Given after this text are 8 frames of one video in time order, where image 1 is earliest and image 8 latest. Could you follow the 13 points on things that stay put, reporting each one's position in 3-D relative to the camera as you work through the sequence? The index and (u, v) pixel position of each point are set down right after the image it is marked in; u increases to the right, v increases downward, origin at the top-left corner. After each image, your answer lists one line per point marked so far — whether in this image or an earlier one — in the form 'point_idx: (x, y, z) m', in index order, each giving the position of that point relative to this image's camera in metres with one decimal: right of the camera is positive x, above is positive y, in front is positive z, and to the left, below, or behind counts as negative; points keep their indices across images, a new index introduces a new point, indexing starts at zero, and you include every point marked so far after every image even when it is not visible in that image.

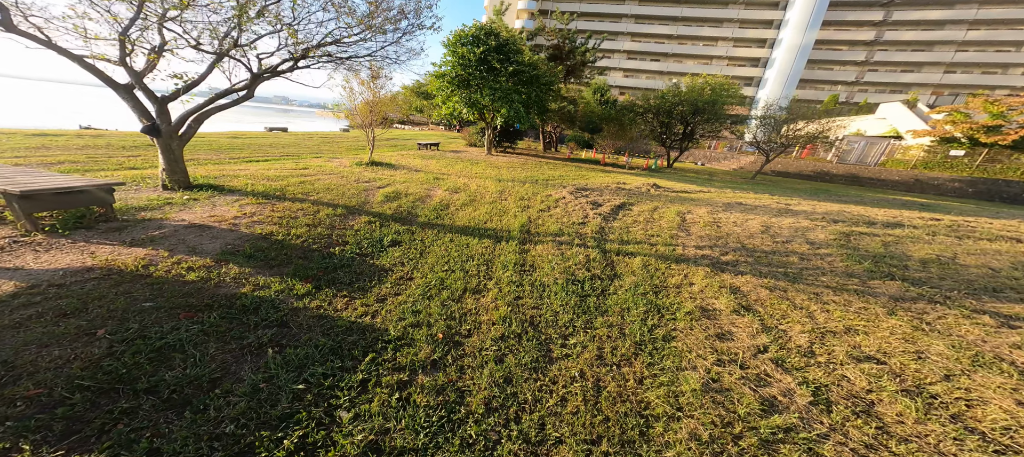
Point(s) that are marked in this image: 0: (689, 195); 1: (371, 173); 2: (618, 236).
0: (+4.8, +1.0, +9.8) m
1: (-3.2, +1.2, +7.8) m
2: (+1.6, -0.1, +5.3) m
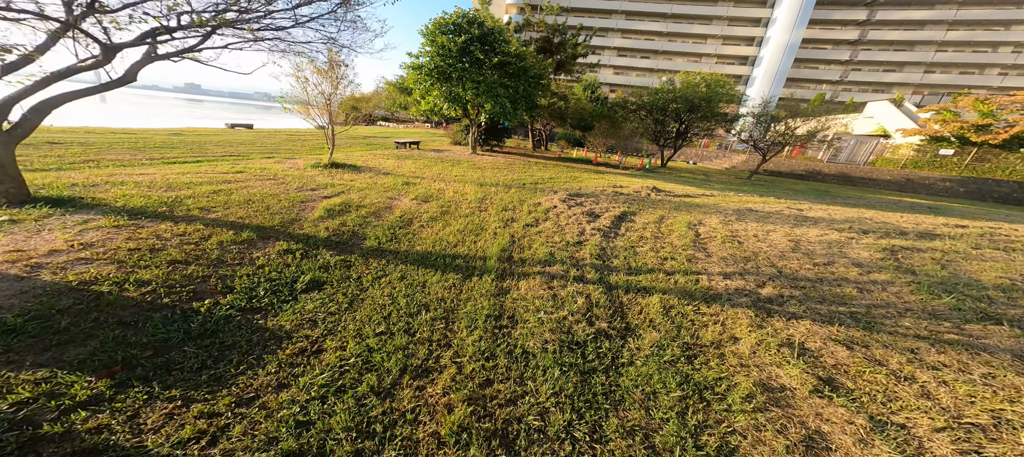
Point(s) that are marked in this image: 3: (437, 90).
0: (+4.5, +0.7, +8.7) m
1: (-3.5, +1.0, +6.6) m
2: (+1.3, -0.4, +4.2) m
3: (-2.3, +4.4, +11.3) m
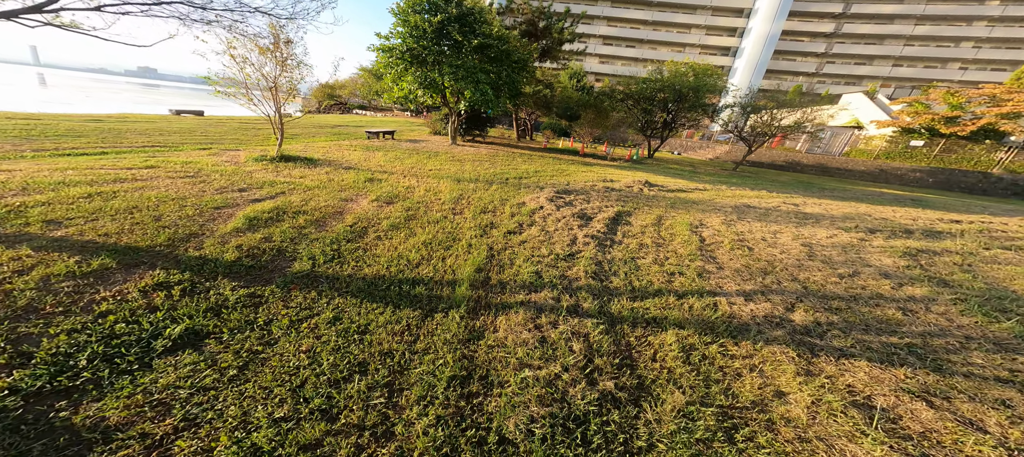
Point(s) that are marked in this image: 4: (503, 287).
0: (+4.0, +0.8, +8.0) m
1: (-3.8, +0.9, +5.6) m
2: (+1.1, -0.5, +3.4) m
3: (-2.9, +4.4, +10.2) m
4: (-0.1, -0.5, +3.1) m
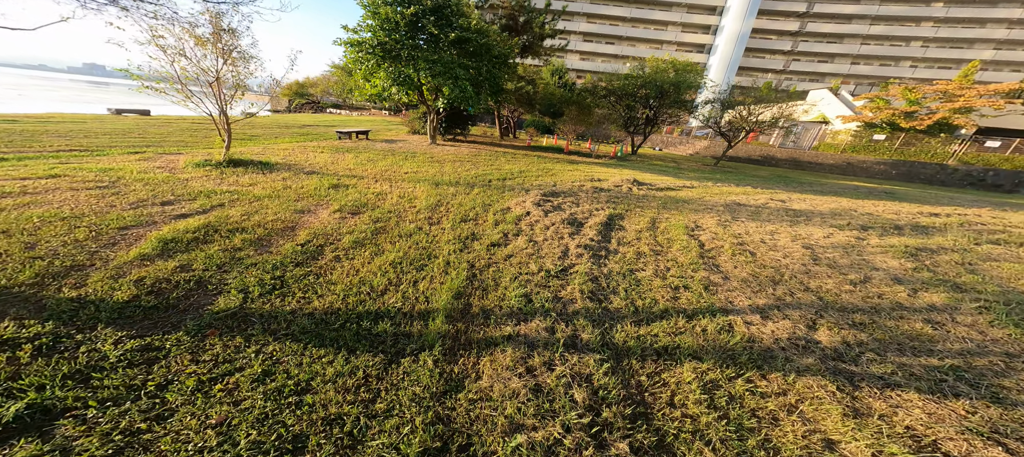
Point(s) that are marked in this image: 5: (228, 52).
0: (+3.6, +0.8, +7.7) m
1: (-4.1, +0.7, +4.9) m
2: (+1.0, -0.6, +3.0) m
3: (-3.5, +4.2, +9.5) m
4: (-0.2, -0.7, +2.6) m
5: (-4.4, +2.7, +5.4) m
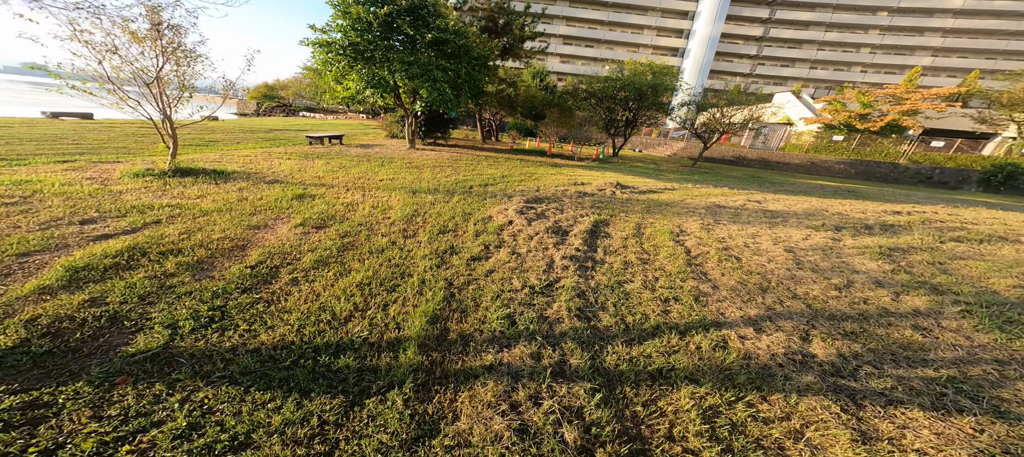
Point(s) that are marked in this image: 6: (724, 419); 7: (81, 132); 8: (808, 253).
0: (+3.2, +0.7, +7.6) m
1: (-4.4, +0.5, +4.4) m
2: (+0.8, -0.7, +2.8) m
3: (-4.1, +4.0, +9.1) m
4: (-0.3, -0.8, +2.4) m
5: (-4.8, +2.4, +4.9) m
6: (+1.2, -1.1, +2.0) m
7: (-9.0, +2.0, +7.4) m
8: (+4.0, -0.3, +4.8) m
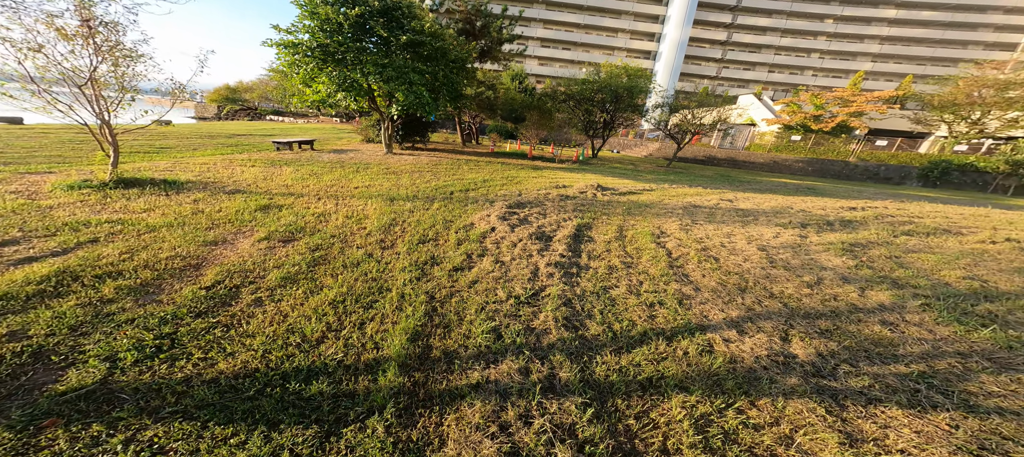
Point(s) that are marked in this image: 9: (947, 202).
0: (+2.7, +0.7, +7.7) m
1: (-4.6, +0.3, +4.0) m
2: (+0.7, -0.7, +2.7) m
3: (-4.7, +3.9, +8.7) m
4: (-0.4, -0.8, +2.2) m
5: (-5.1, +2.3, +4.5) m
6: (+1.1, -1.1, +2.0) m
7: (-9.4, +1.8, +6.7) m
8: (+3.8, -0.3, +5.0) m
9: (+12.9, +0.8, +10.5) m
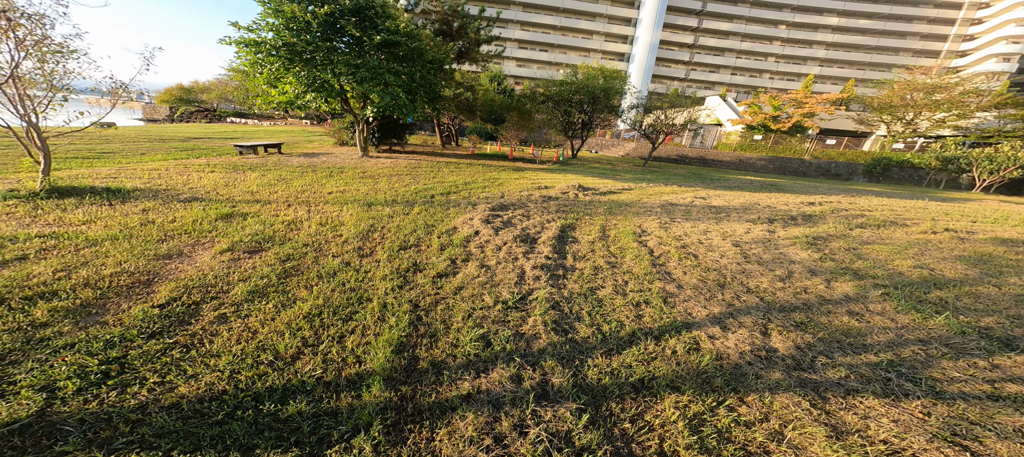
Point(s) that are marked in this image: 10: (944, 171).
0: (+2.2, +0.7, +7.8) m
1: (-4.8, +0.2, +3.6) m
2: (+0.6, -0.7, +2.7) m
3: (-5.3, +3.8, +8.3) m
4: (-0.4, -0.9, +2.1) m
5: (-5.4, +2.2, +4.0) m
6: (+1.1, -1.1, +2.0) m
7: (-9.8, +1.5, +6.0) m
8: (+3.5, -0.3, +5.2) m
9: (+12.2, +1.0, +11.4) m
10: (+17.5, +2.3, +14.2) m
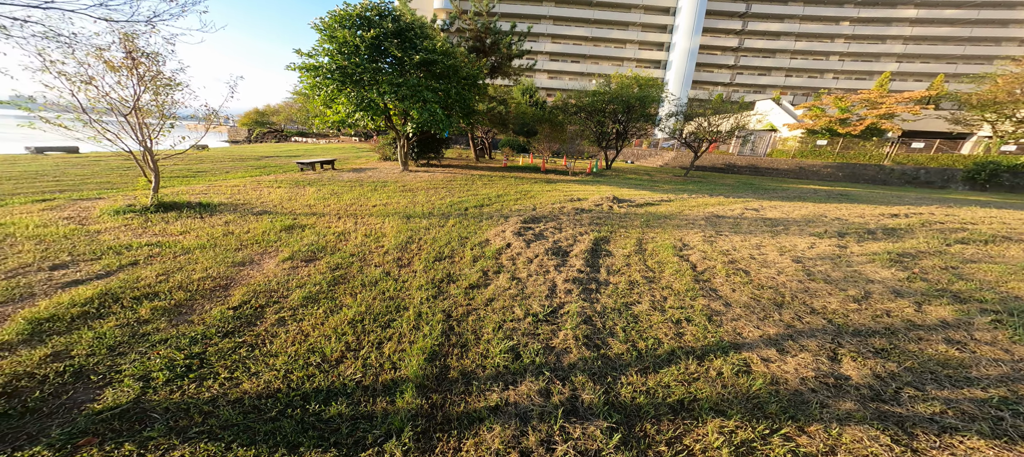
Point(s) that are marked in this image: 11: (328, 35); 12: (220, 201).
0: (+3.1, +0.4, +7.5) m
1: (-4.4, +0.1, +4.2) m
2: (+0.9, -0.8, +2.6) m
3: (-4.2, +3.5, +9.0) m
4: (-0.3, -0.9, +2.1) m
5: (-4.9, +2.0, +4.8) m
6: (+1.3, -1.2, +1.8) m
7: (-9.1, +1.3, +7.2) m
8: (+4.0, -0.4, +4.7) m
9: (+13.5, +0.6, +9.7) m
10: (+19.1, +1.7, +11.9) m
11: (-4.5, +4.9, +8.8) m
12: (-4.8, +0.6, +5.8) m
